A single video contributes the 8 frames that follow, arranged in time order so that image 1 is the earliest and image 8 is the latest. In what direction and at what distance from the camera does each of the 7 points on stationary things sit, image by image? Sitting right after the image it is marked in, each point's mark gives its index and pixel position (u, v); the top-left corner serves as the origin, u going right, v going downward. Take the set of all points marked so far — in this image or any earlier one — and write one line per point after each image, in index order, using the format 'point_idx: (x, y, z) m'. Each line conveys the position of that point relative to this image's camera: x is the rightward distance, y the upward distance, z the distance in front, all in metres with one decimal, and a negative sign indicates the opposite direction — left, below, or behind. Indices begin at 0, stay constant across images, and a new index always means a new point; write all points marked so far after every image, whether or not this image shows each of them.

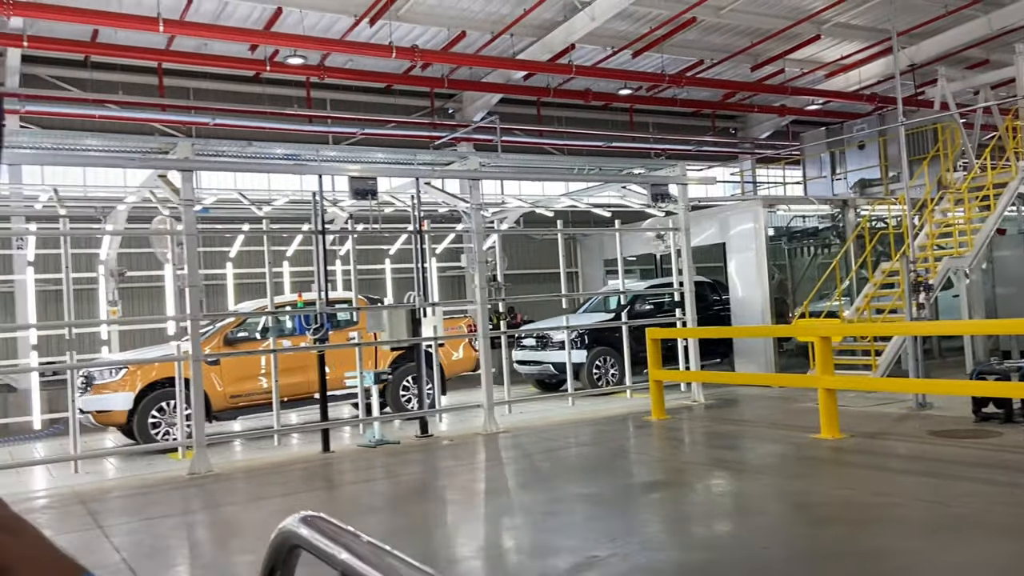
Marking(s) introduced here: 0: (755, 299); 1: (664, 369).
0: (+3.8, -0.1, +12.9) m
1: (+2.0, -1.0, +10.3) m
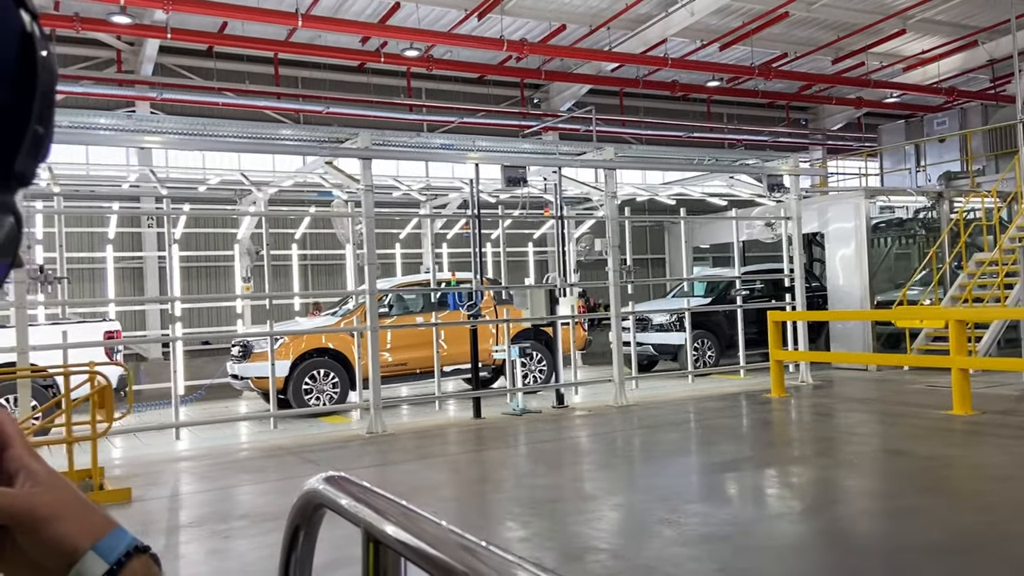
0: (+5.6, +0.1, +13.4) m
1: (+3.7, -0.8, +10.9) m
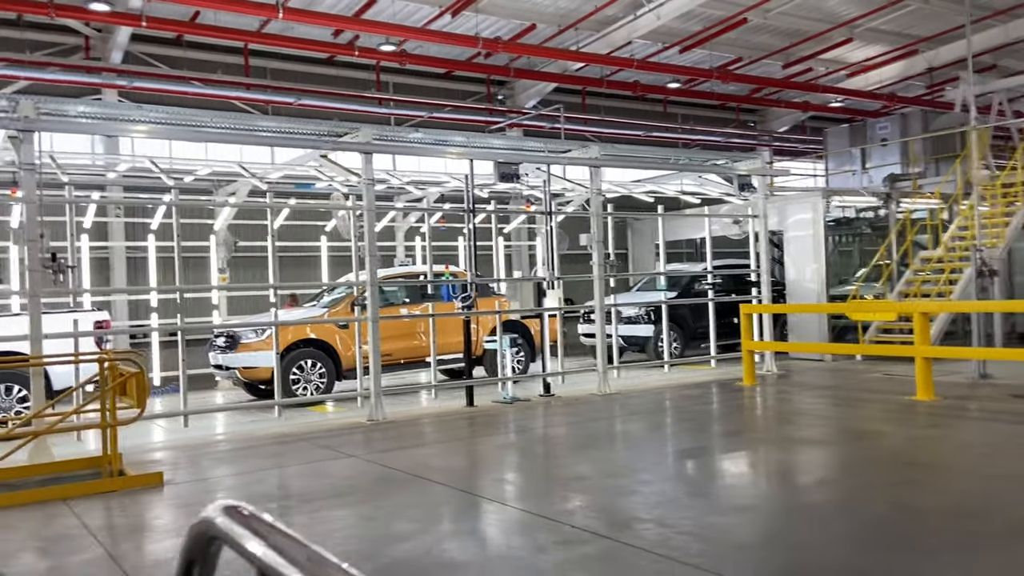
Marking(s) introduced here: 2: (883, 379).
0: (+5.2, +0.1, +14.2) m
1: (+3.5, -0.7, +11.6) m
2: (+5.6, -1.3, +12.3) m
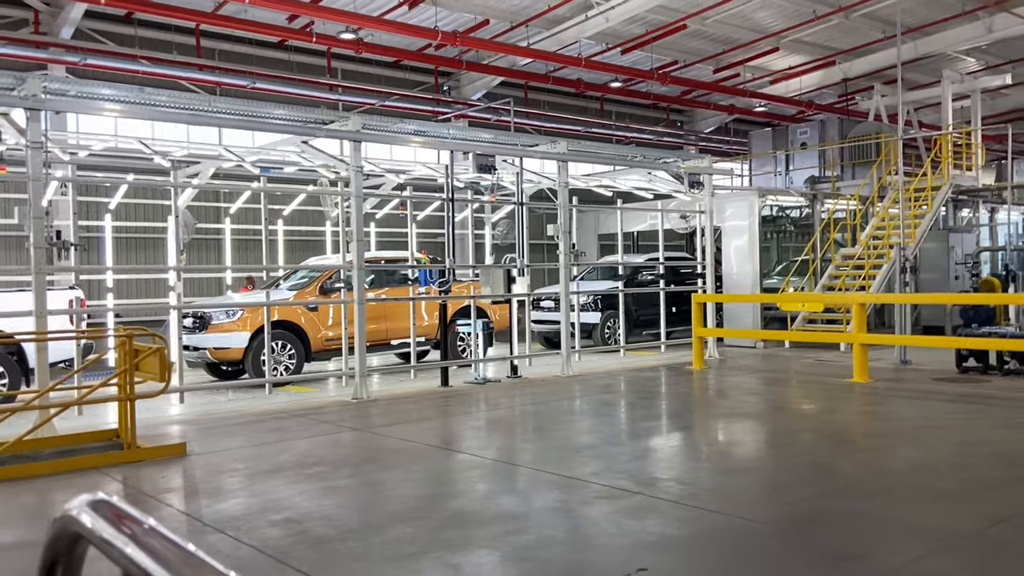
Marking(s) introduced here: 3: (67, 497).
0: (+4.4, +0.3, +15.3) m
1: (+2.9, -0.6, +12.5) m
2: (+5.0, -1.2, +13.5) m
3: (-3.1, -1.5, +5.7) m
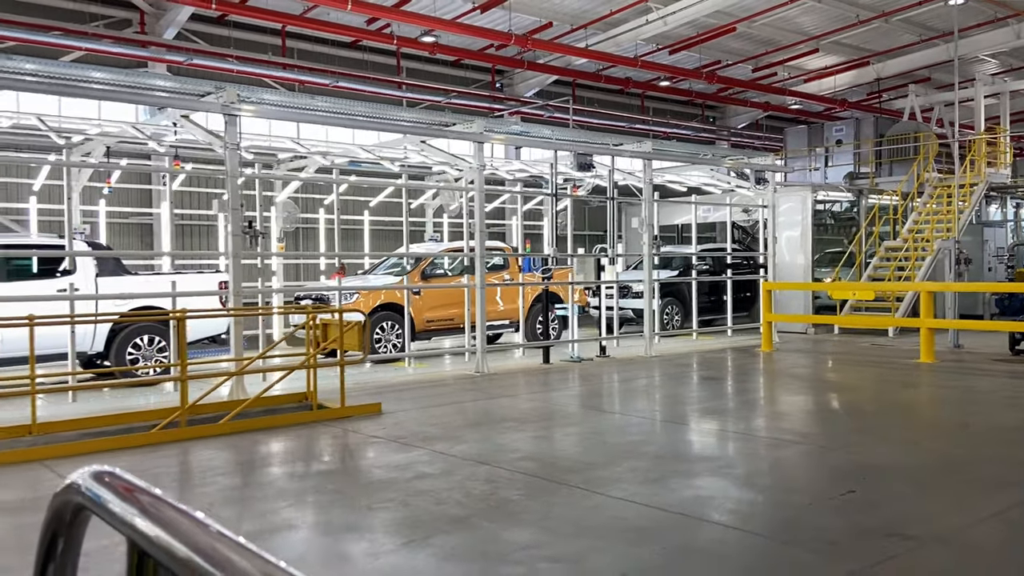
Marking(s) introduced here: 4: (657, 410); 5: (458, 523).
0: (+5.7, +0.5, +16.4) m
1: (+4.3, -0.4, +13.6) m
2: (+6.4, -1.0, +14.7) m
3: (-1.6, -1.3, +6.8) m
4: (+1.7, -1.5, +9.9) m
5: (-0.3, -1.3, +4.4) m
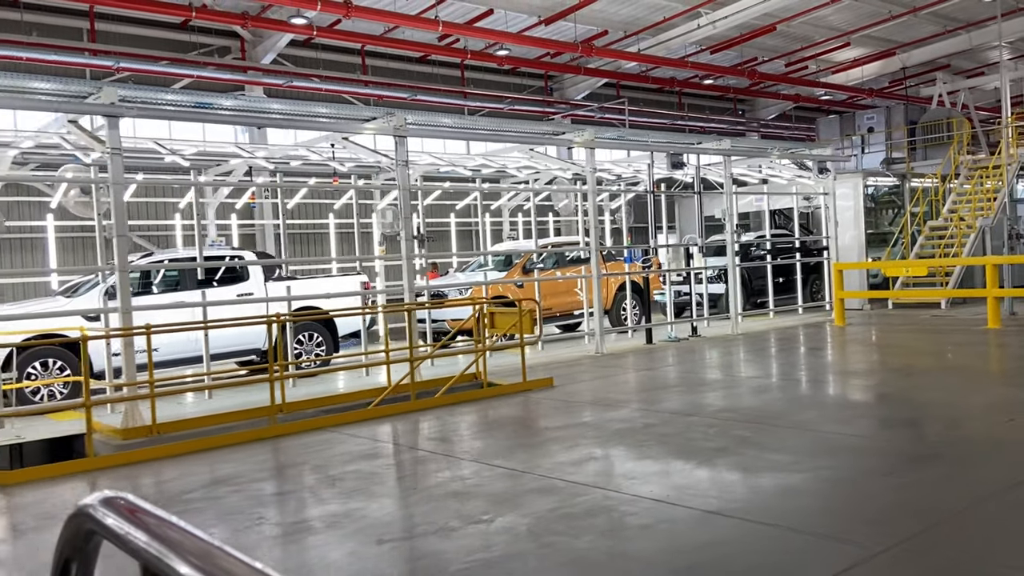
0: (+7.4, +0.9, +17.8) m
1: (+6.0, 0.0, +15.0) m
2: (+8.1, -0.6, +16.0) m
3: (+0.1, -1.2, +8.1) m
4: (+3.5, -1.2, +11.2) m
5: (+1.5, -1.1, +5.7) m
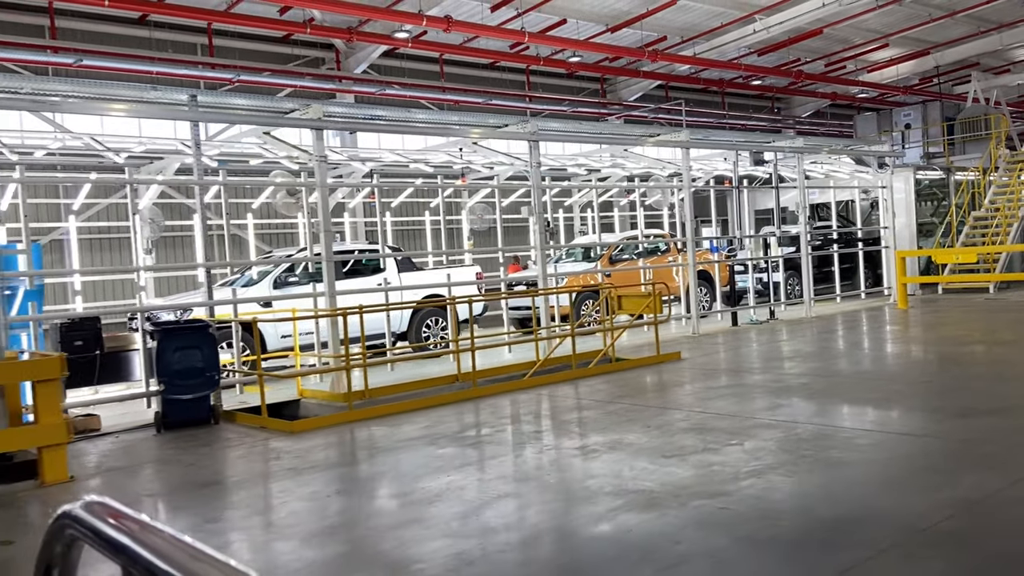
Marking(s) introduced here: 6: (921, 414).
0: (+9.1, +1.2, +19.0) m
1: (+7.7, +0.2, +16.2) m
2: (+9.8, -0.3, +17.3) m
3: (+1.8, -1.0, +9.4) m
4: (+5.2, -1.0, +12.5) m
5: (+3.2, -0.9, +7.0) m
6: (+3.2, -1.0, +6.4) m
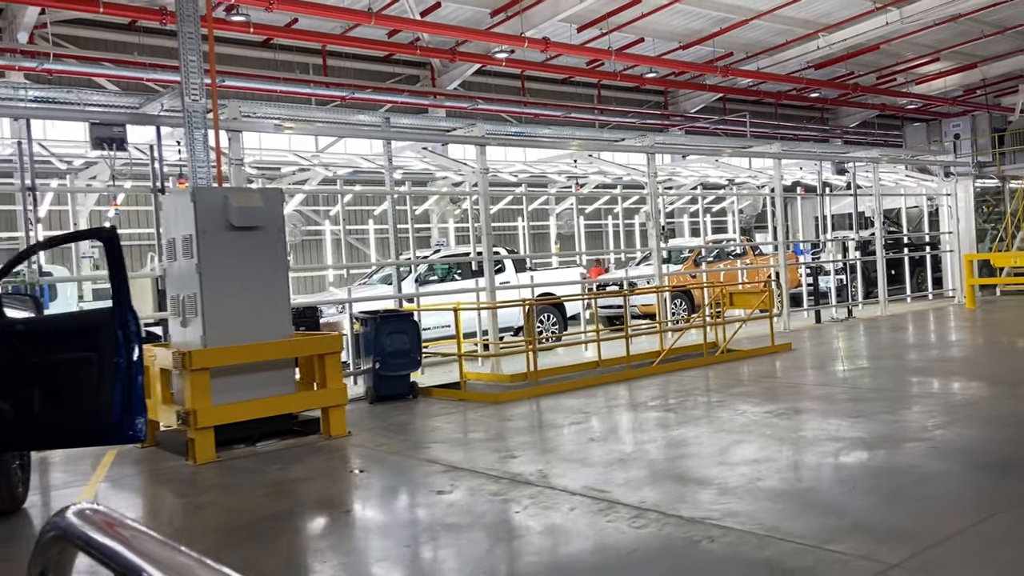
0: (+11.0, +1.2, +20.1) m
1: (+9.6, +0.2, +17.3) m
2: (+11.7, -0.3, +18.3) m
3: (+3.6, -1.0, +10.6) m
4: (+7.0, -1.0, +13.6) m
5: (+4.9, -0.9, +8.2) m
6: (+4.9, -0.9, +7.6) m
